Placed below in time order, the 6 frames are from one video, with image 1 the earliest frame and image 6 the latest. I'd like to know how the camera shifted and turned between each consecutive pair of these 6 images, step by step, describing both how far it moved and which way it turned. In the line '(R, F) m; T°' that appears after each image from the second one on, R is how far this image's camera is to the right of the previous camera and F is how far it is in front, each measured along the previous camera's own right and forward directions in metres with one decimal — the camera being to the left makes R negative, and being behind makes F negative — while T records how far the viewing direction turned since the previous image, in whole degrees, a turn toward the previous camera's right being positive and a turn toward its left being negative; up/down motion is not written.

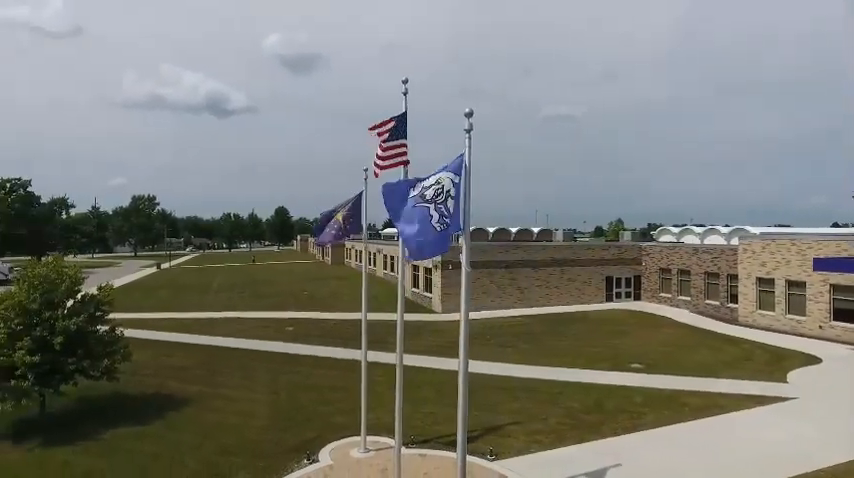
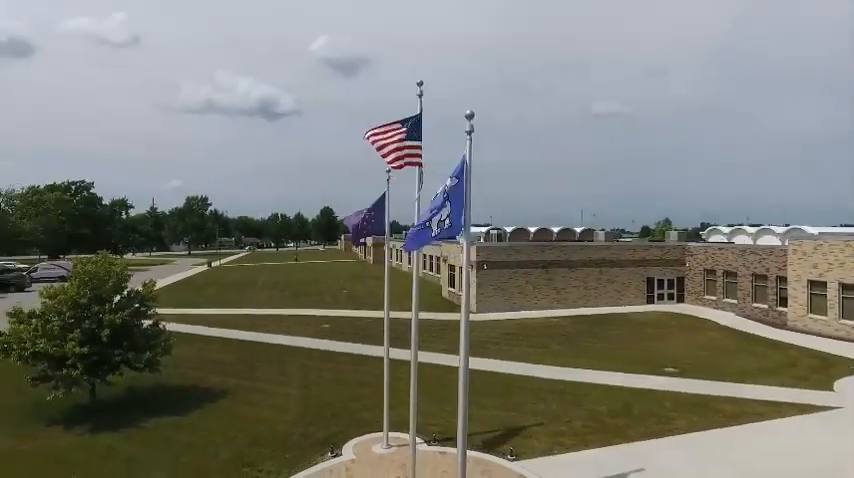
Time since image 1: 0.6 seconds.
(+0.6, -0.1) m; -5°
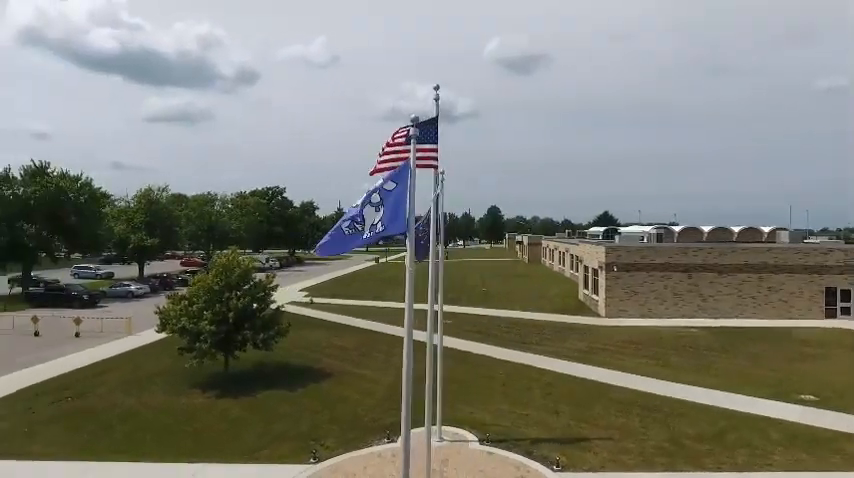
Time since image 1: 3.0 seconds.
(+3.0, +0.2) m; -19°
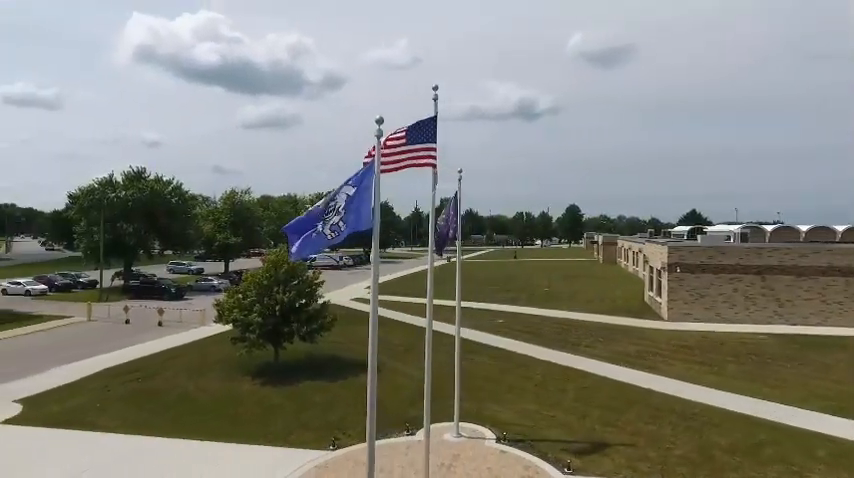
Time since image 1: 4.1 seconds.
(+1.6, -0.1) m; -9°
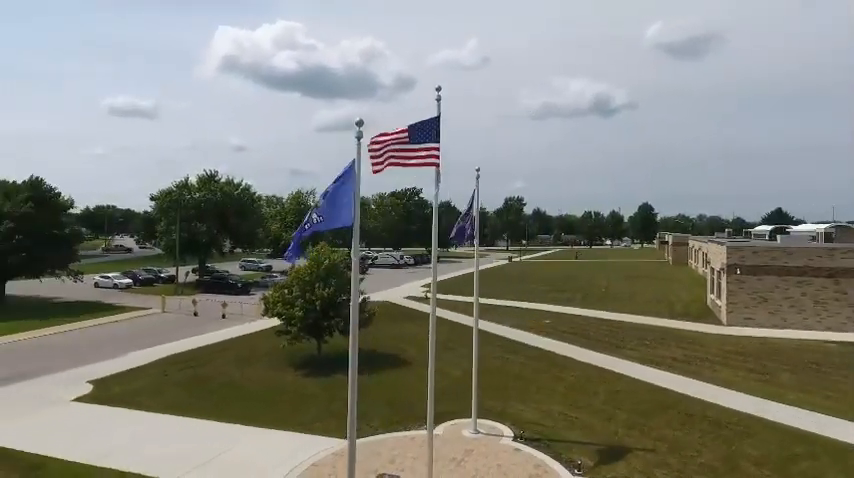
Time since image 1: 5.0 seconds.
(+1.3, -0.2) m; -8°
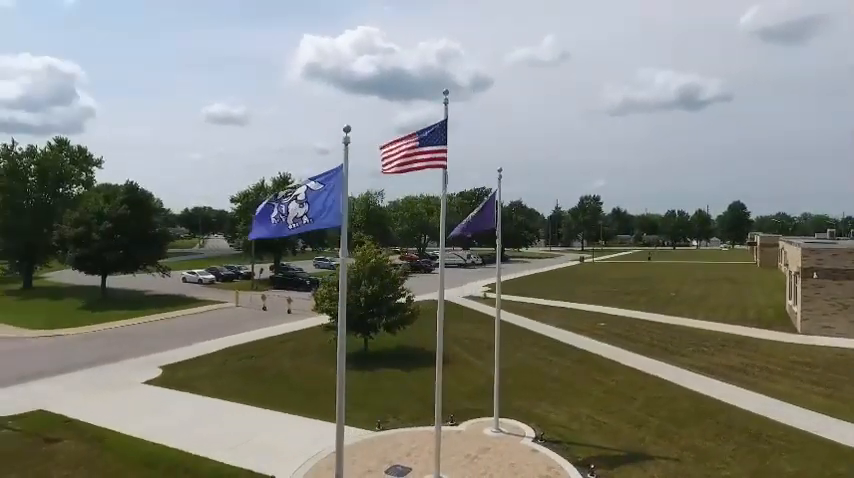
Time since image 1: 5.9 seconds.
(+1.4, -0.2) m; -8°
